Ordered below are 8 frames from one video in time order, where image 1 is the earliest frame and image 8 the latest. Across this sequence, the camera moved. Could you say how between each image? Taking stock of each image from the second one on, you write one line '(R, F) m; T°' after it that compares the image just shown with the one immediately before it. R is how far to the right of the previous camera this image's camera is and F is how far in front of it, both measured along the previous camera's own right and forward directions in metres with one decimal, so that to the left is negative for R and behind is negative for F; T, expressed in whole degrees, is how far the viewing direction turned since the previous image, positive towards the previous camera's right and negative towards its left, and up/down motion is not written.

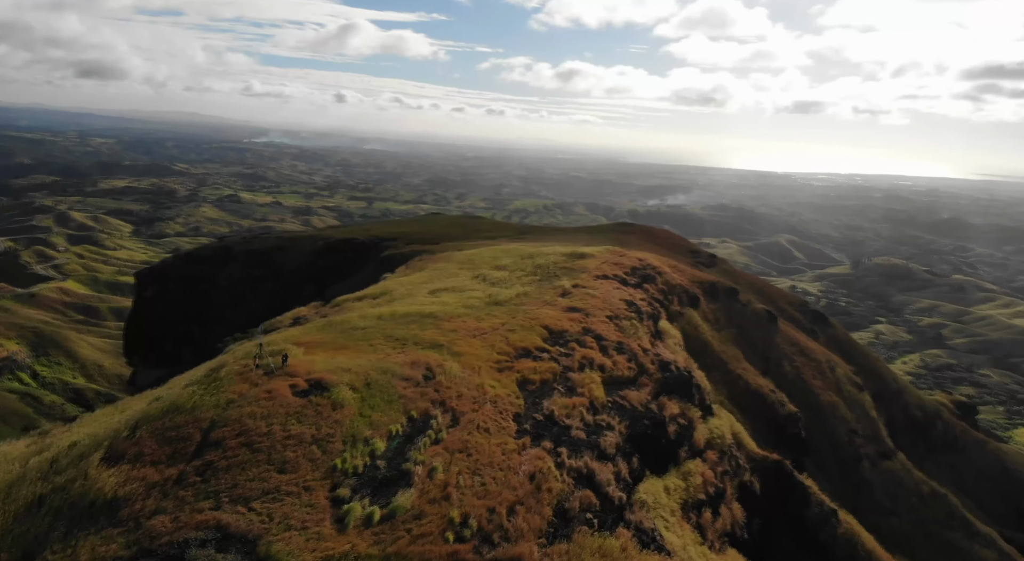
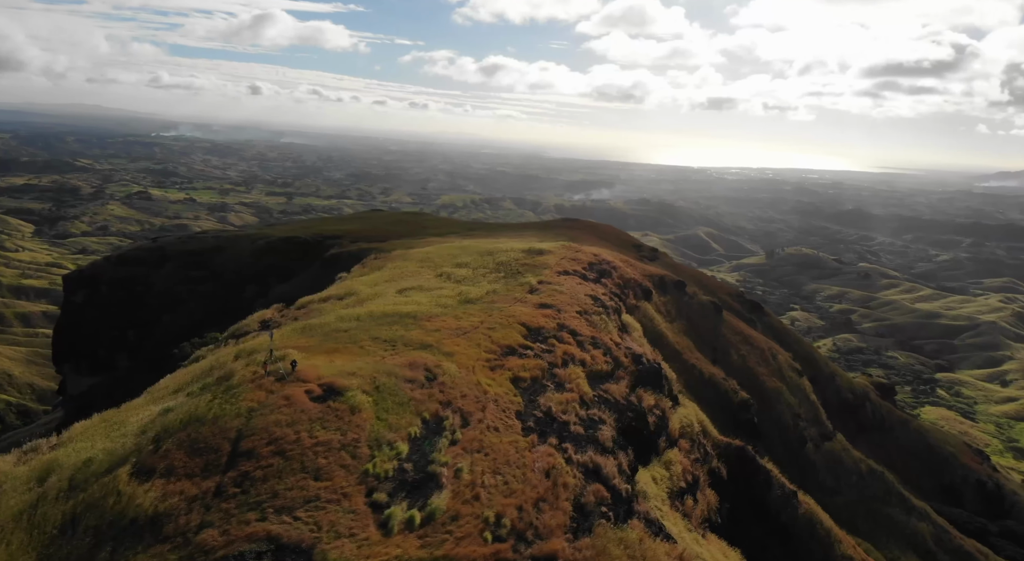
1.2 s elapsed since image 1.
(-2.0, -0.1) m; +5°
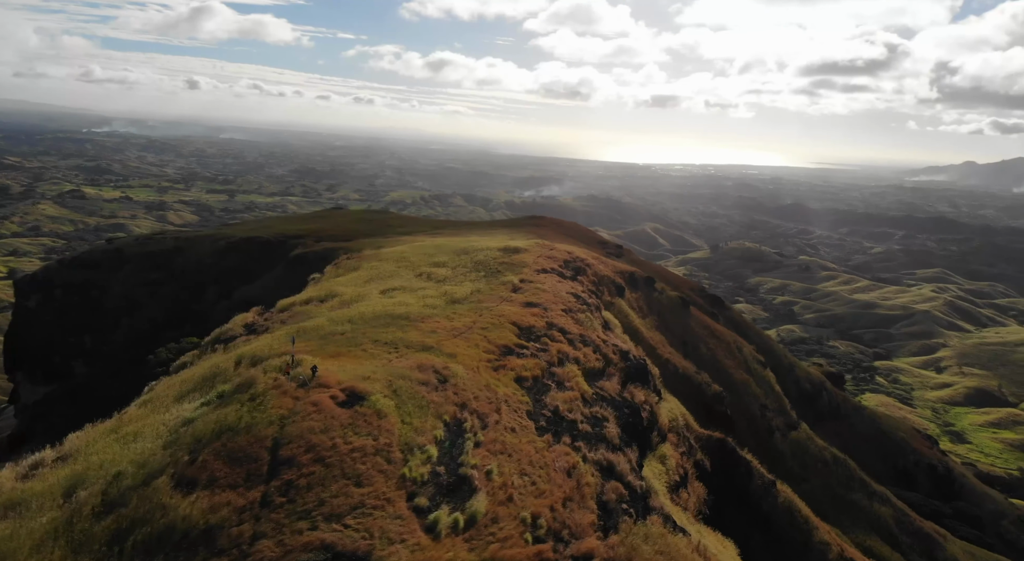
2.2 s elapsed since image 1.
(-1.6, 0.0) m; +3°
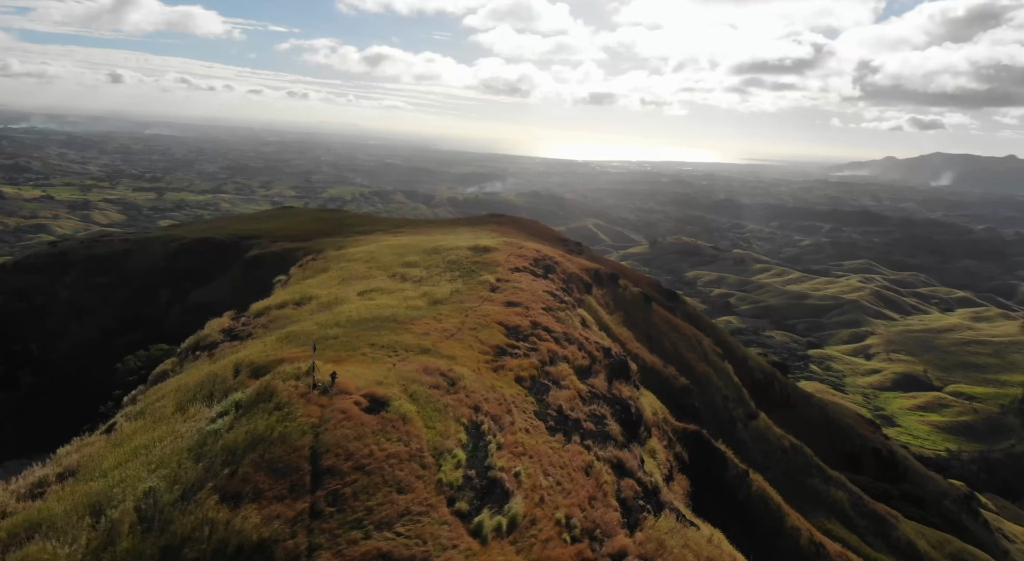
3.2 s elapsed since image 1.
(-1.8, -0.1) m; +3°
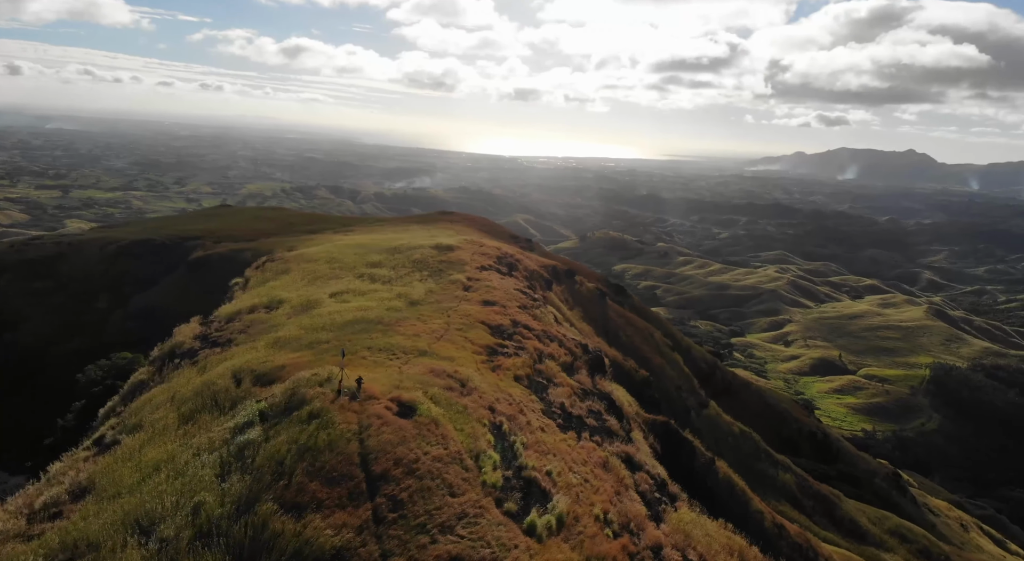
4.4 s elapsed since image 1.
(-2.1, -0.2) m; +4°
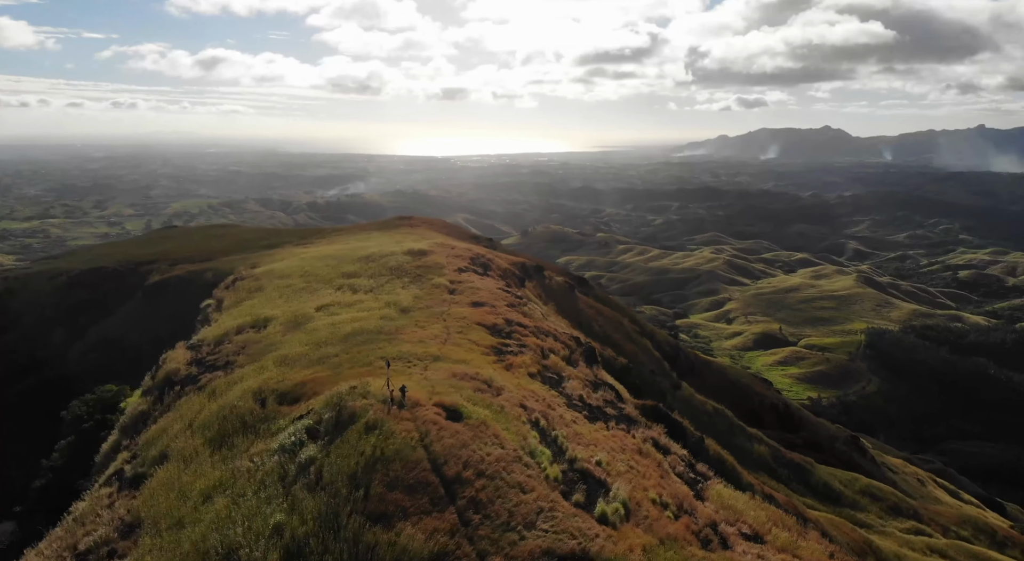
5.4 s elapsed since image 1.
(-2.1, -0.3) m; +3°
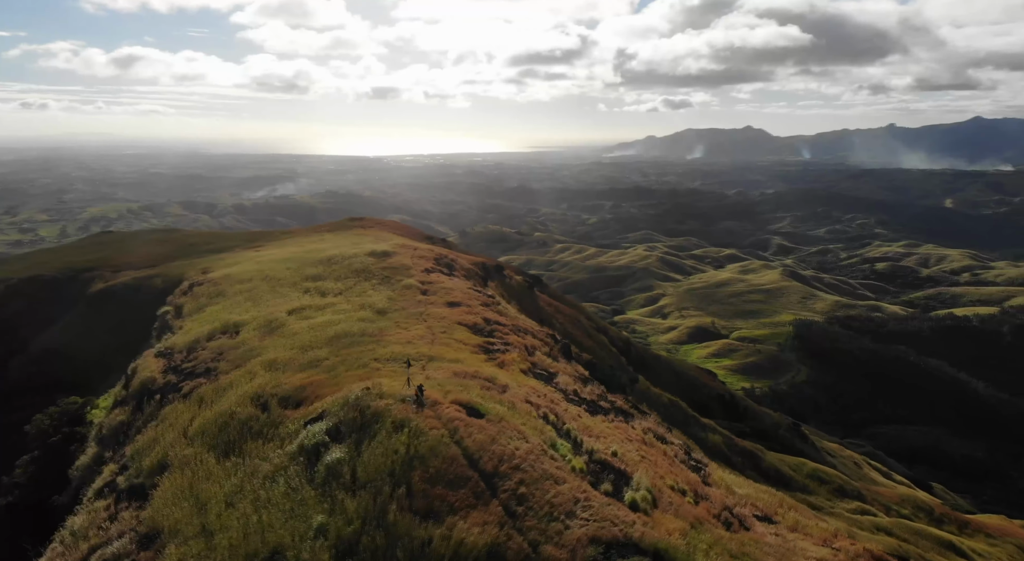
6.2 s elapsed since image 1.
(-1.8, -0.4) m; +4°
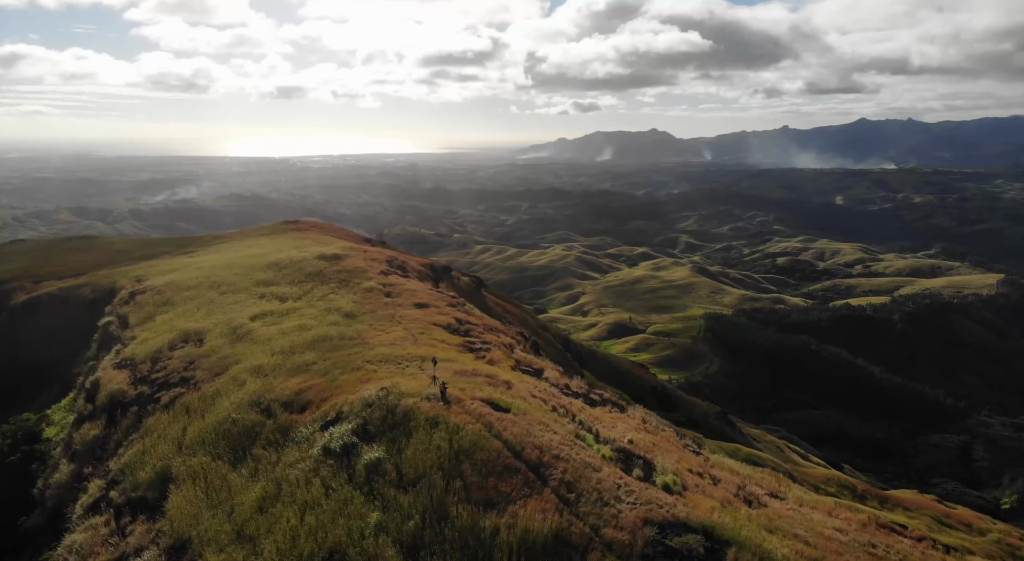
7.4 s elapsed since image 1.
(-2.3, -0.5) m; +5°
